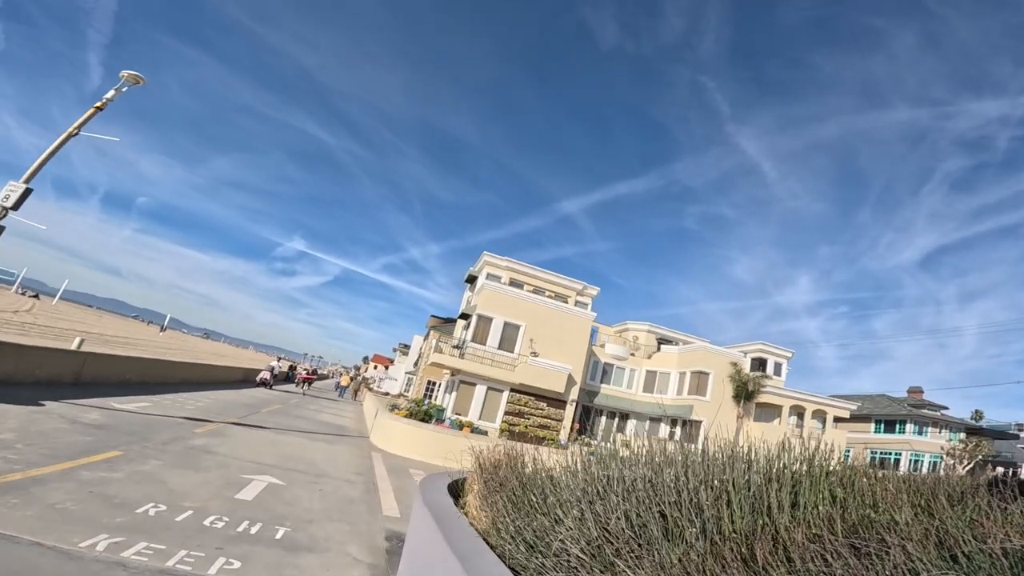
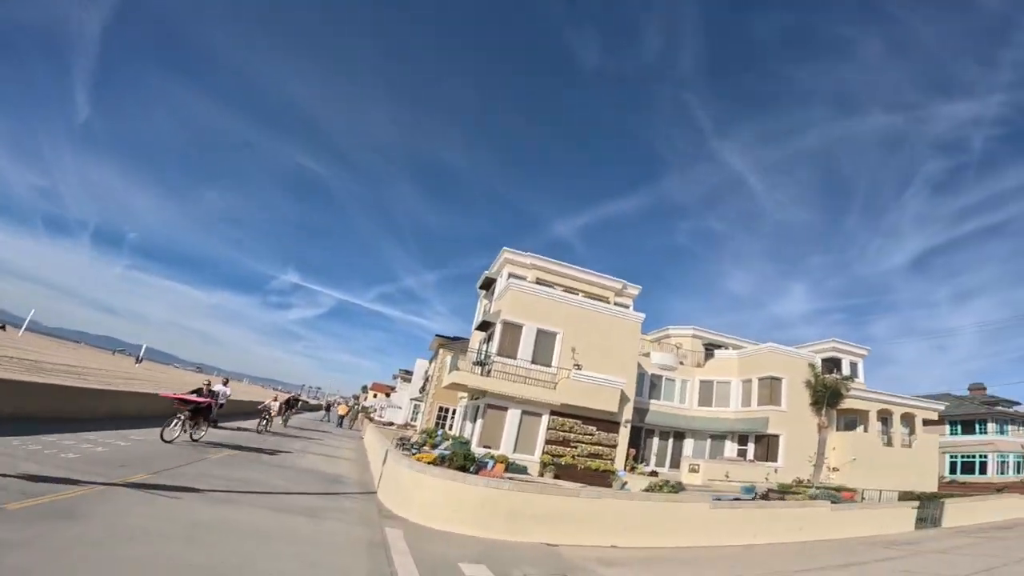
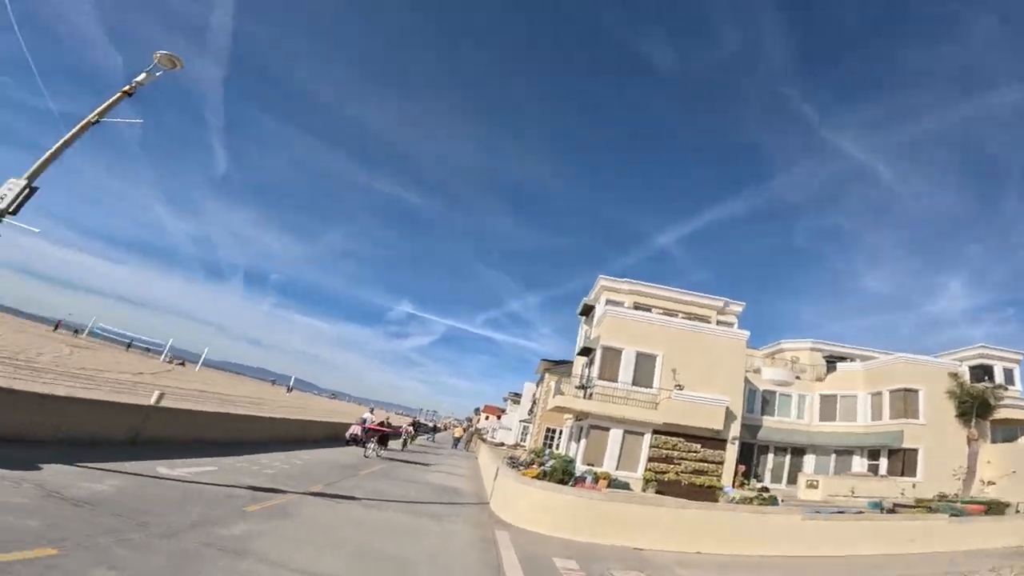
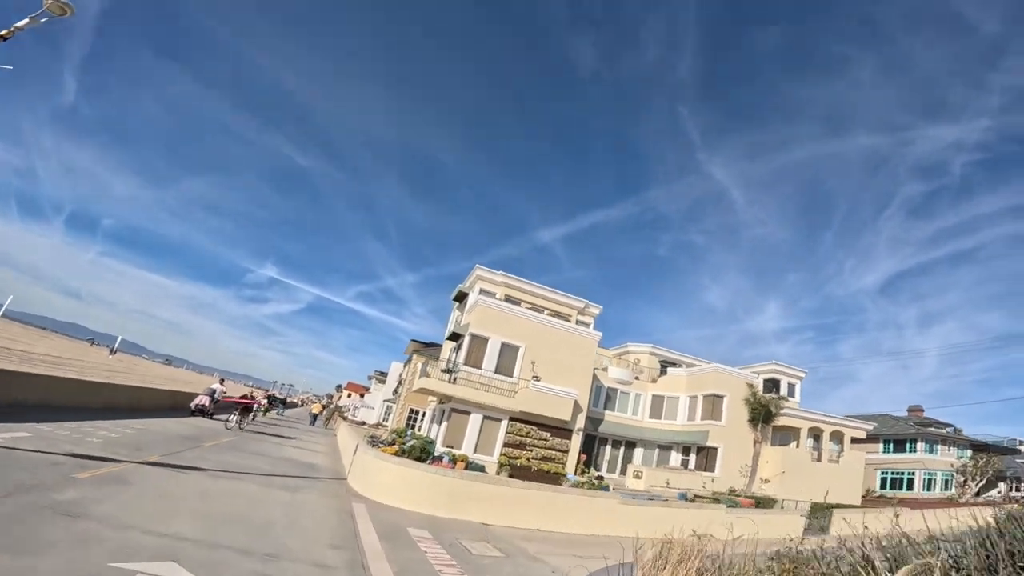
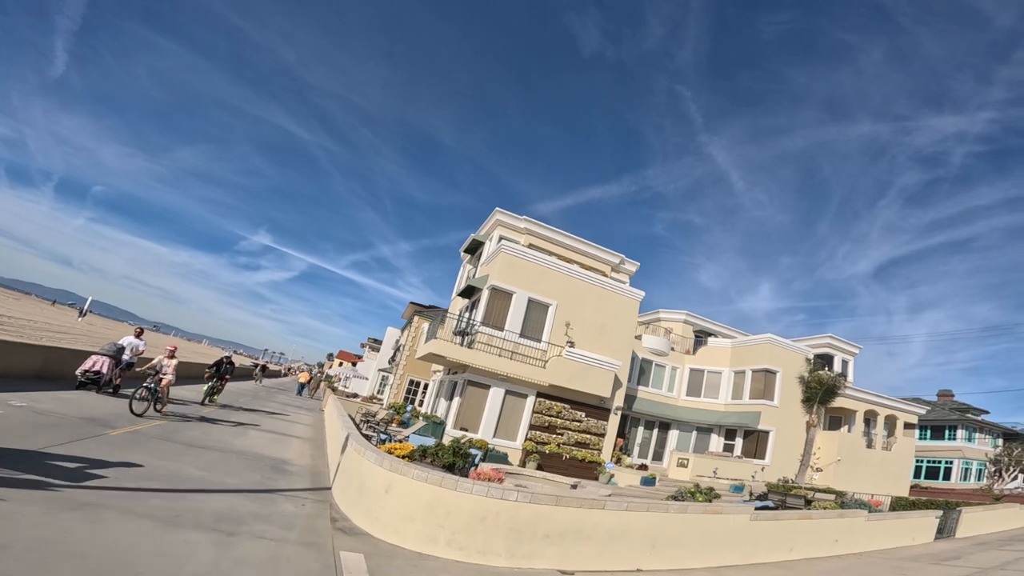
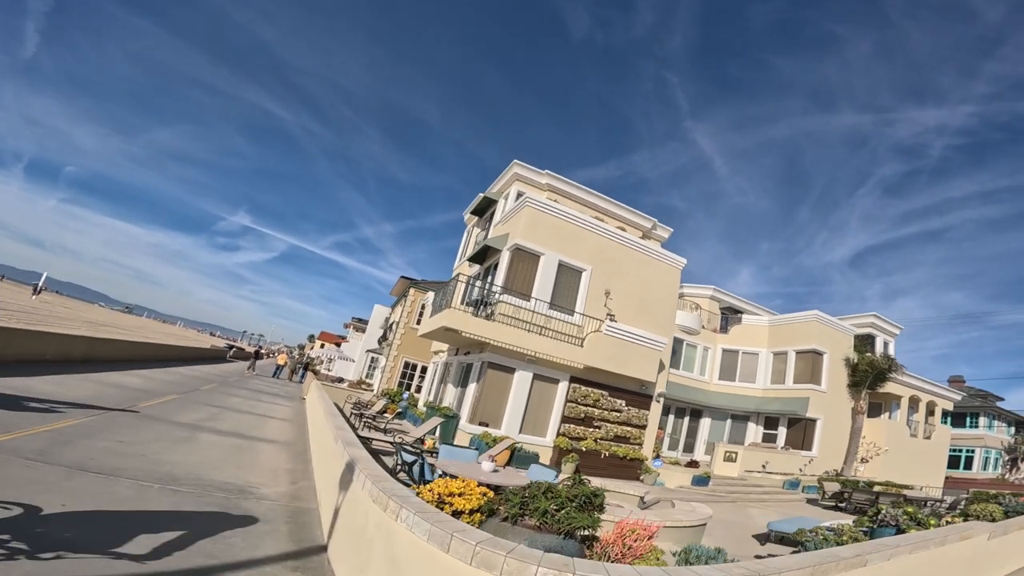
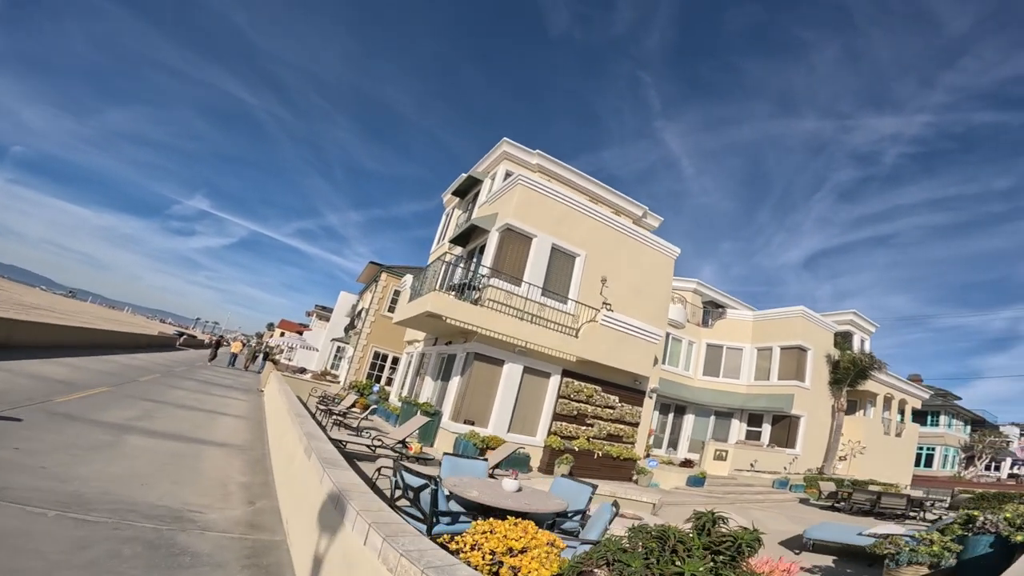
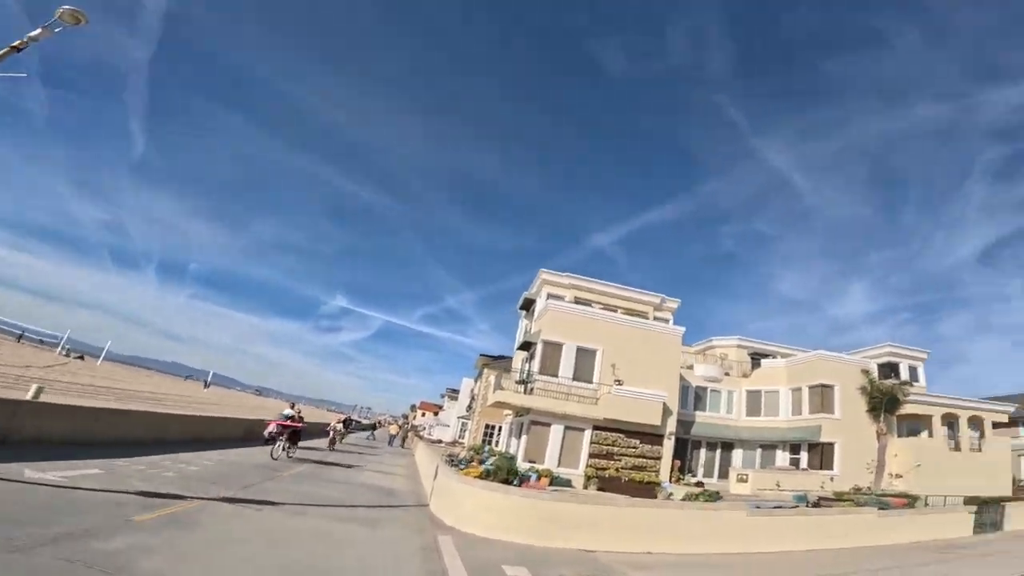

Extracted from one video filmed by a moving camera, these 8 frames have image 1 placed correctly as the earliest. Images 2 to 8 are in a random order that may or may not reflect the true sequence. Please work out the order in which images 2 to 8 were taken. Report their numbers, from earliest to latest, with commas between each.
4, 3, 8, 2, 5, 6, 7
